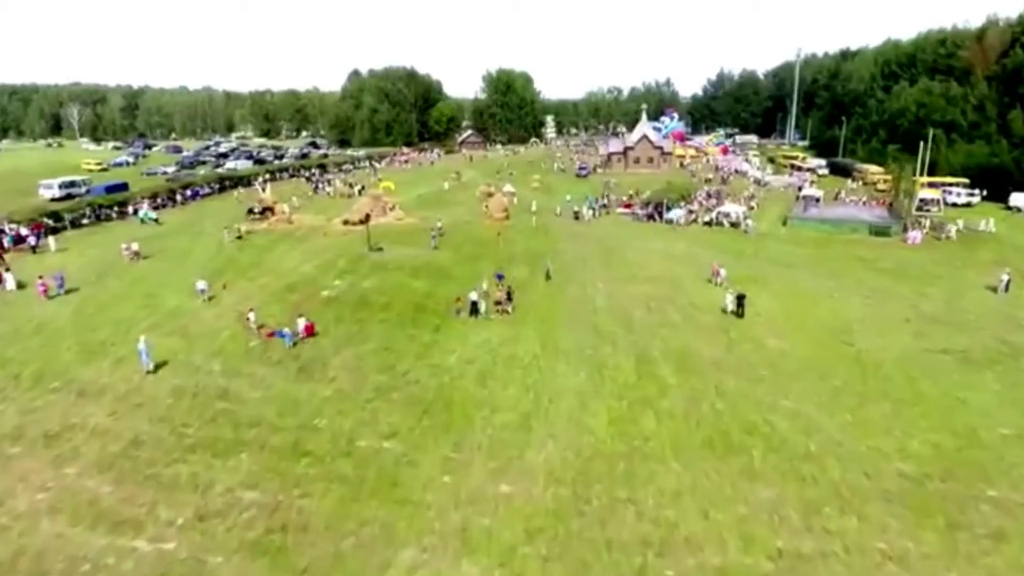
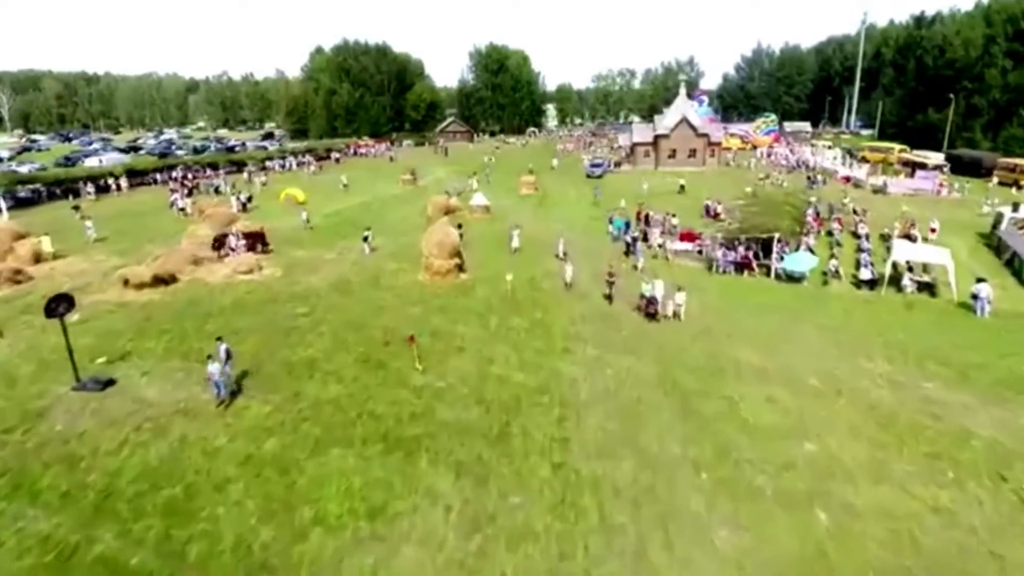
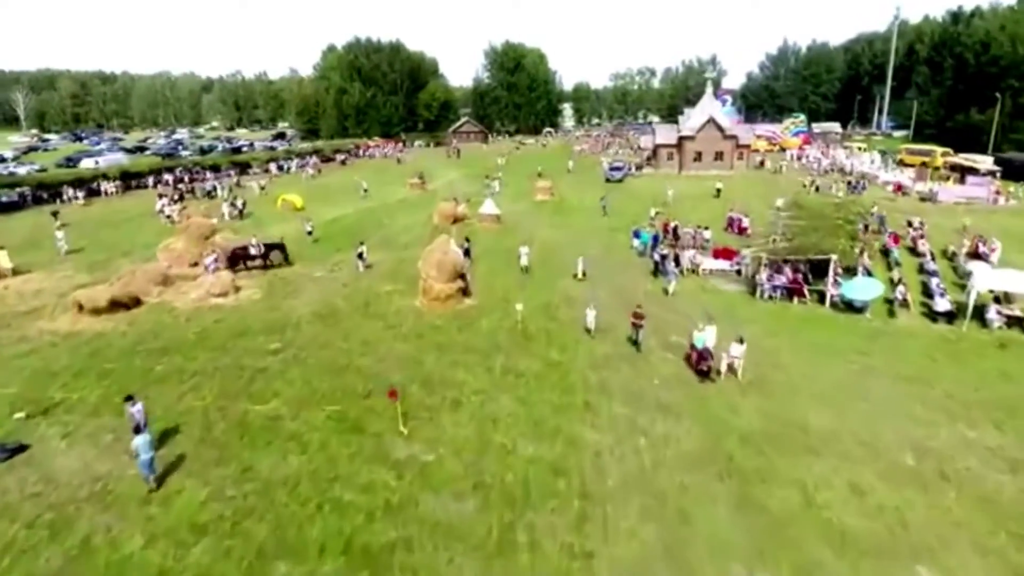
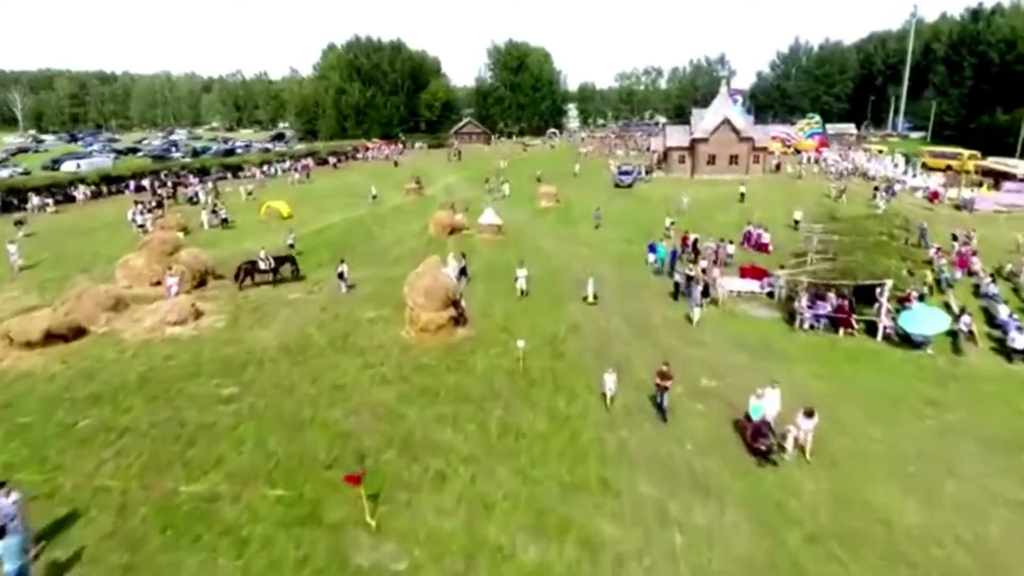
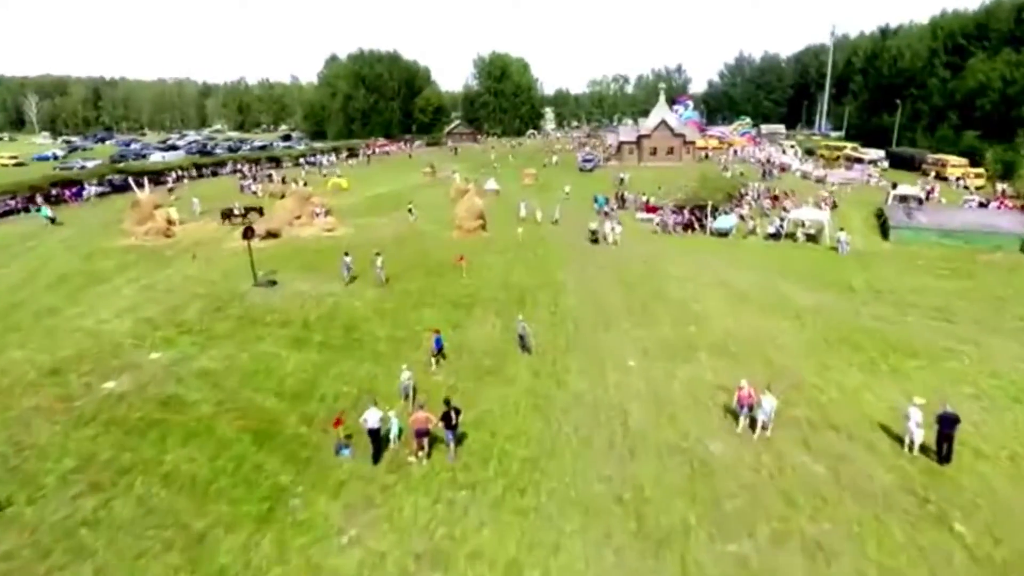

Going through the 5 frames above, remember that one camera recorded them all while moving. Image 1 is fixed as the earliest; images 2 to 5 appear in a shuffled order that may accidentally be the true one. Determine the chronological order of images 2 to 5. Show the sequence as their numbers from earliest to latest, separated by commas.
5, 2, 3, 4
